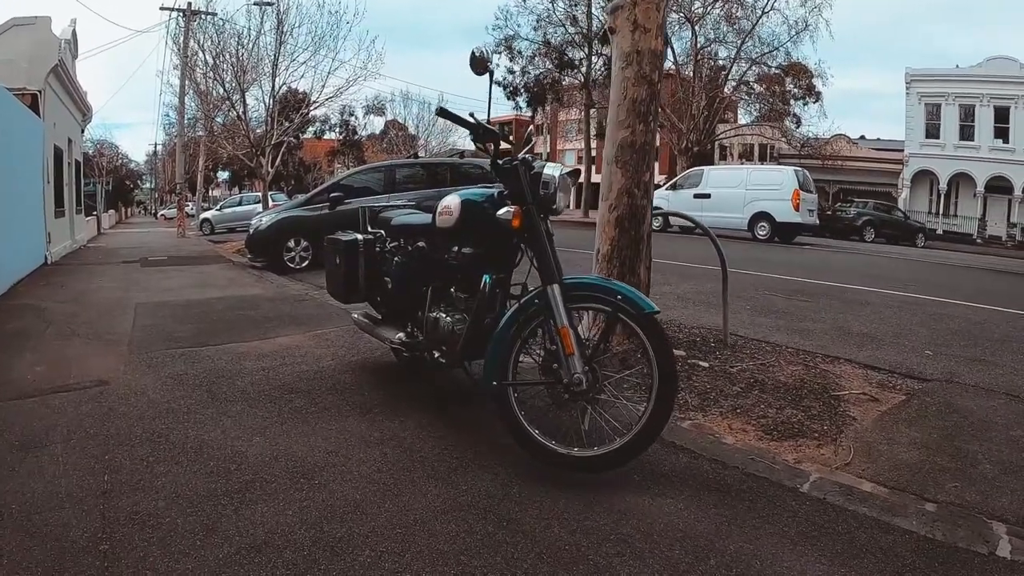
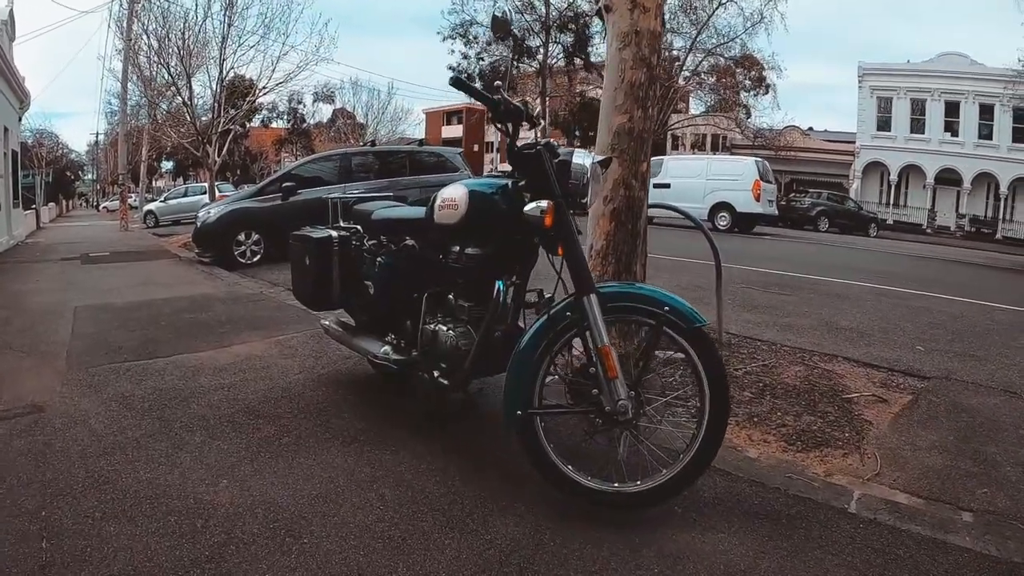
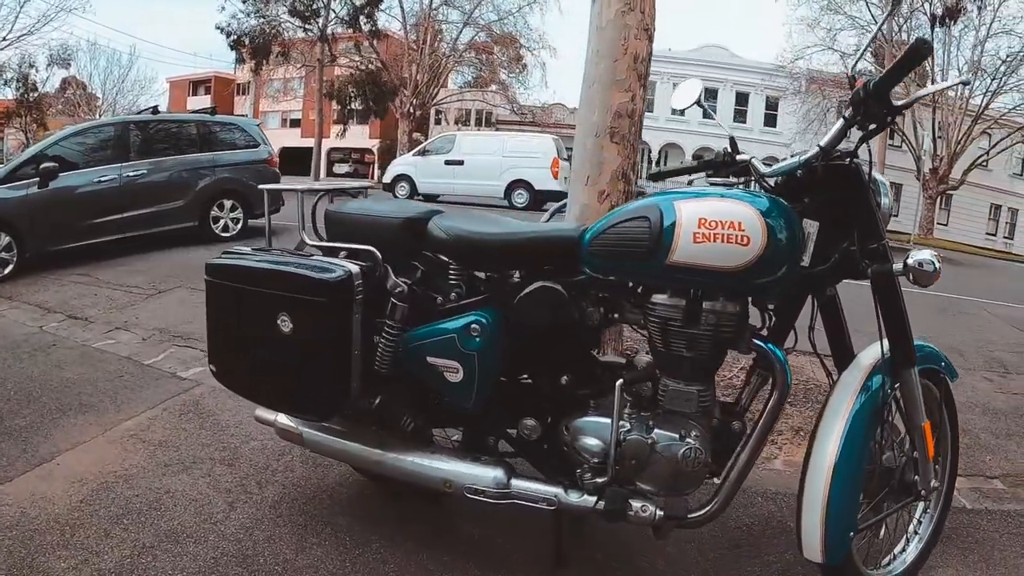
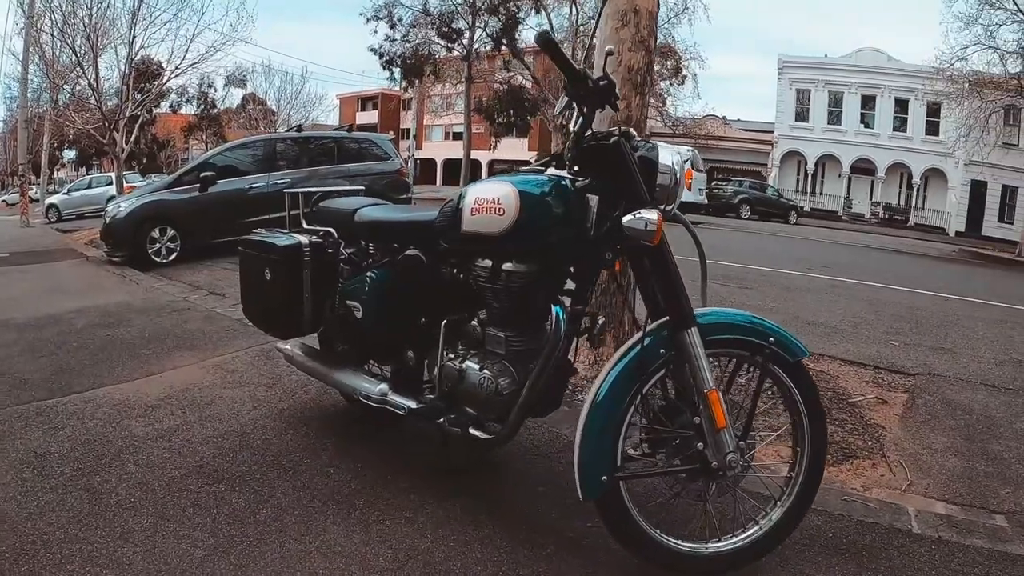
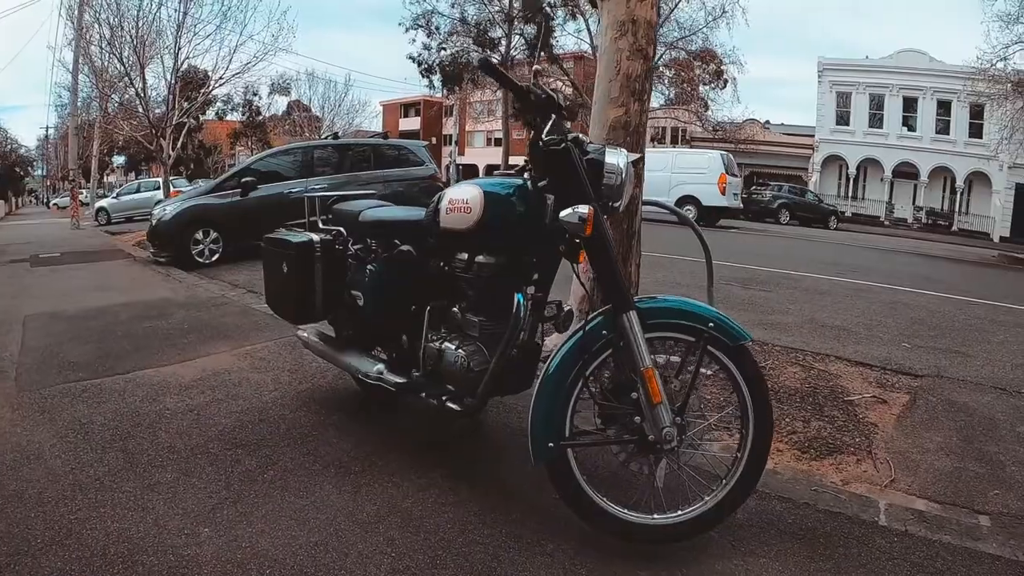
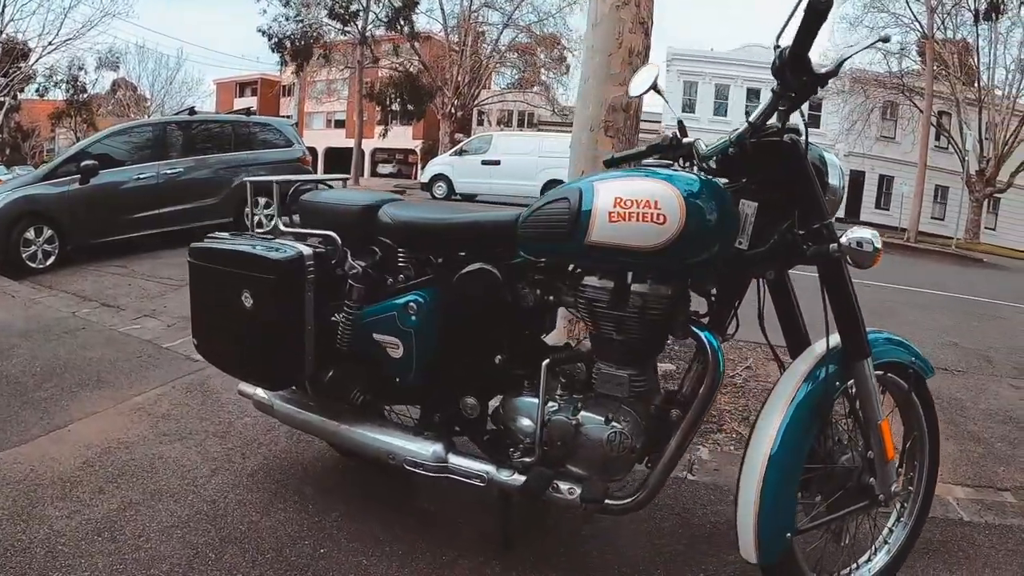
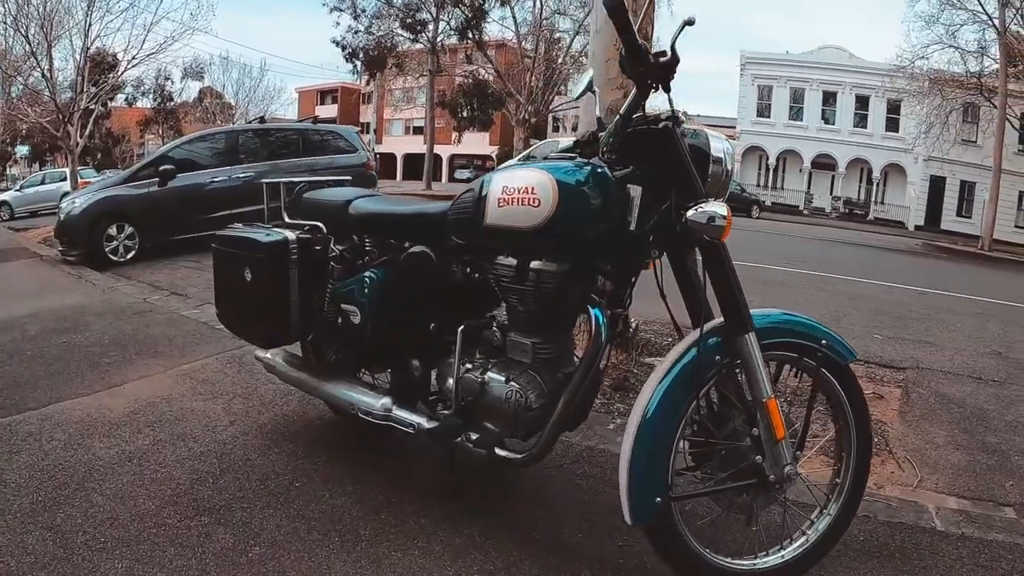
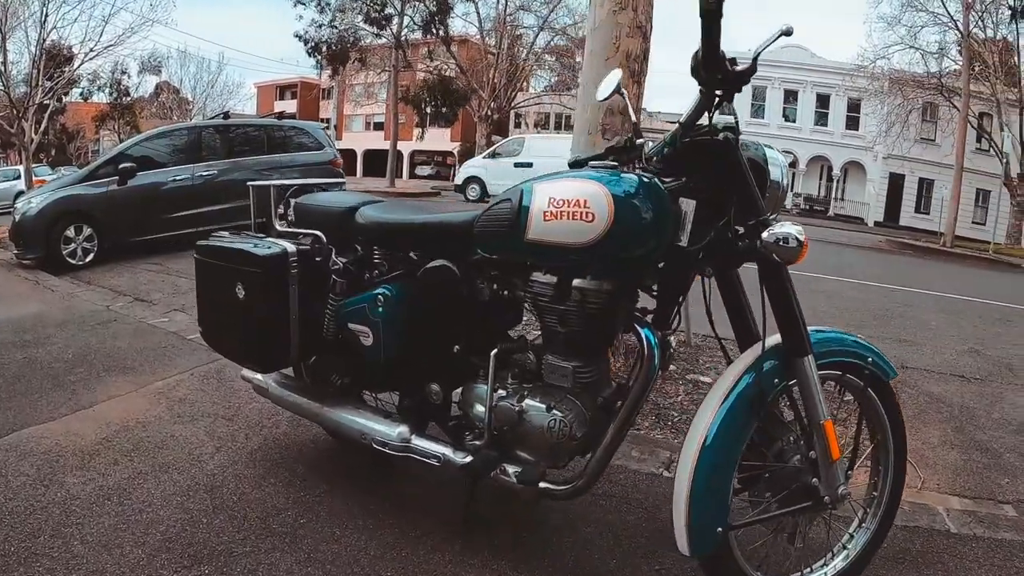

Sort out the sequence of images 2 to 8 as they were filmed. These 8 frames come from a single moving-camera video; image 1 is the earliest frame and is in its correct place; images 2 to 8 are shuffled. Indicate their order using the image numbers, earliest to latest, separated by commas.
2, 5, 4, 7, 8, 6, 3
